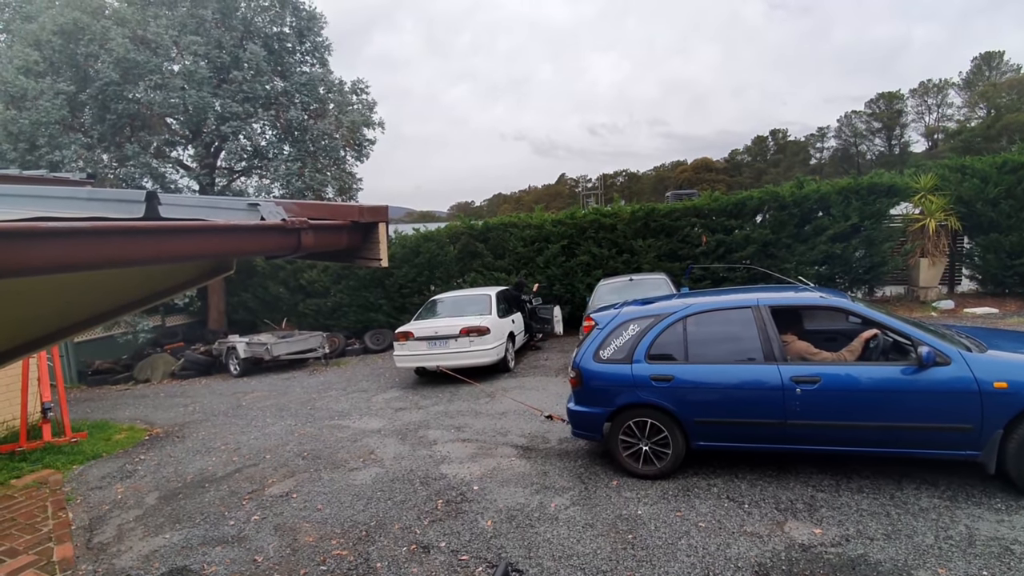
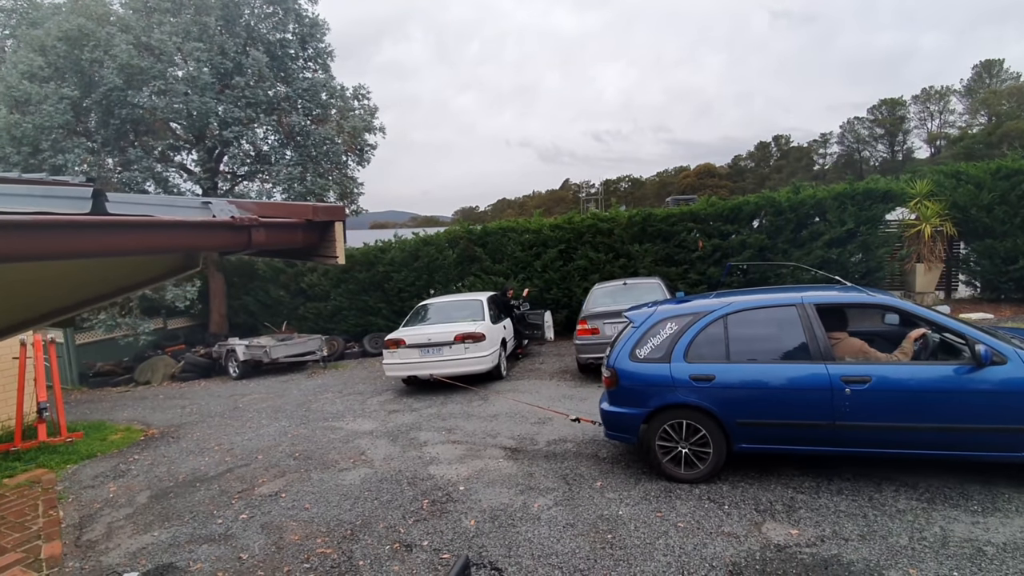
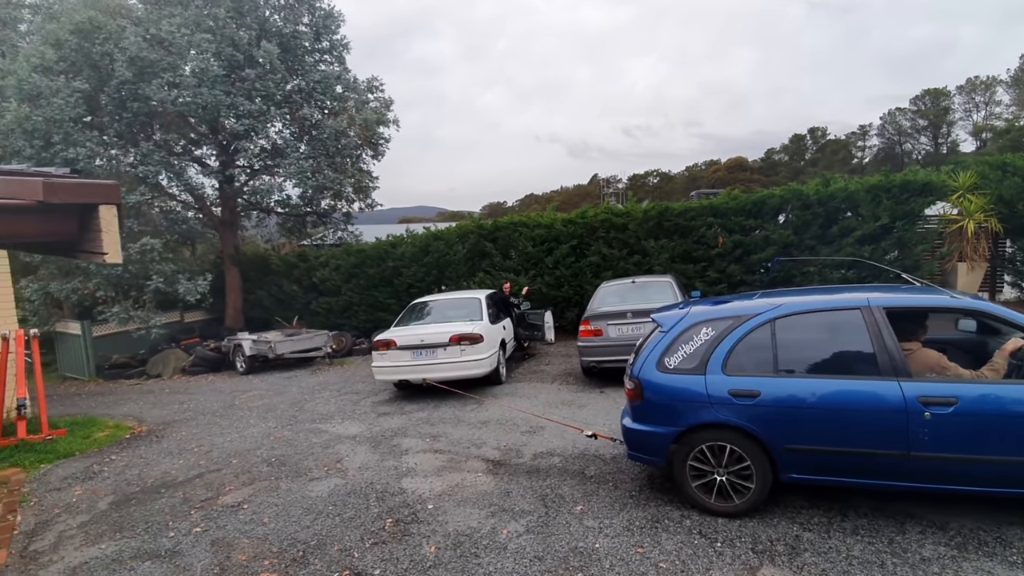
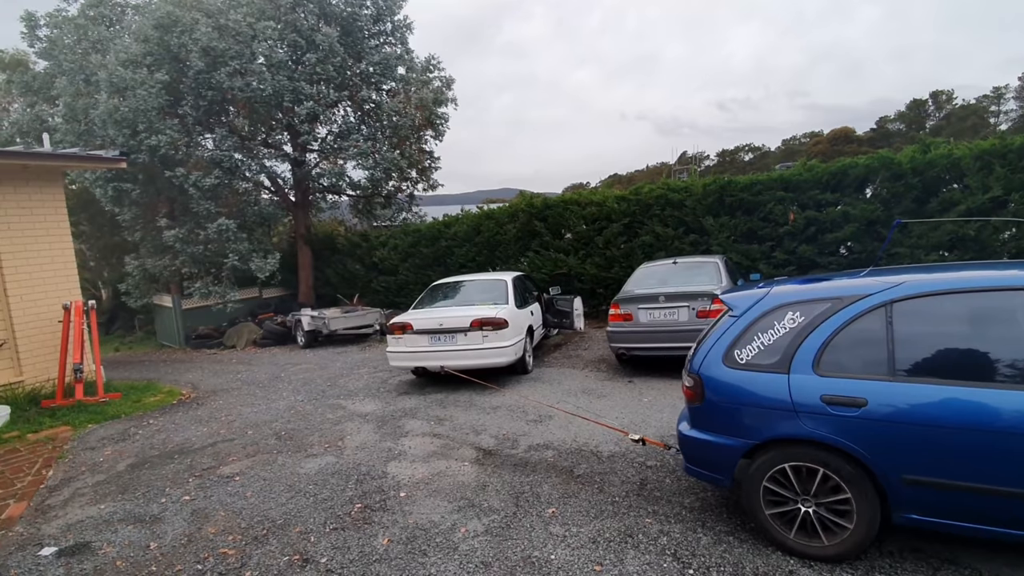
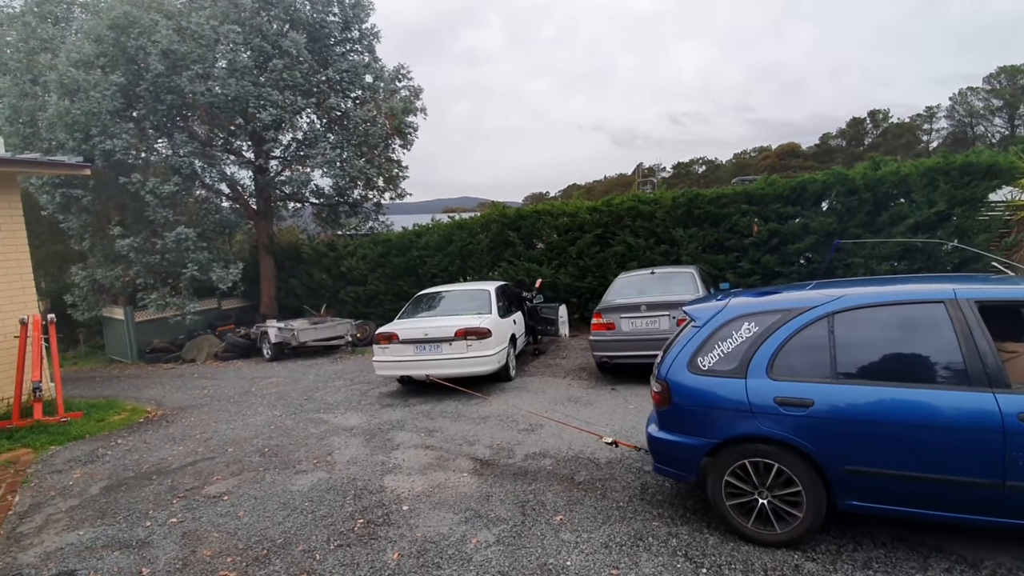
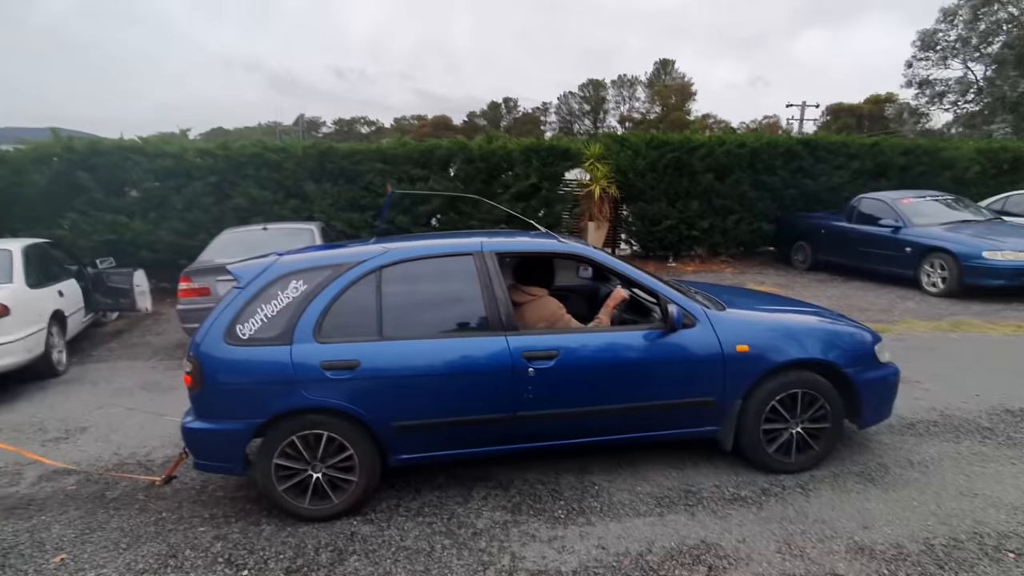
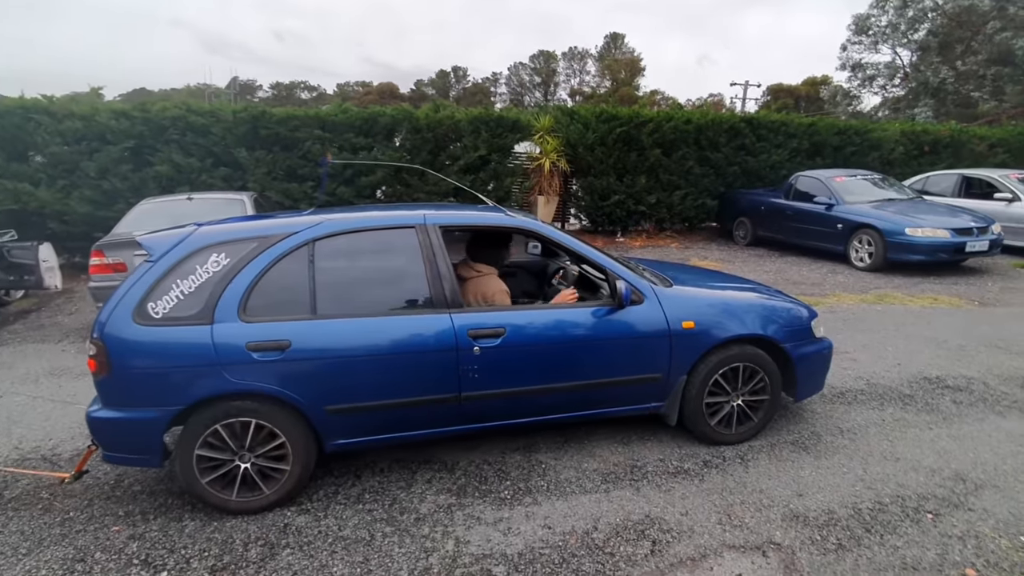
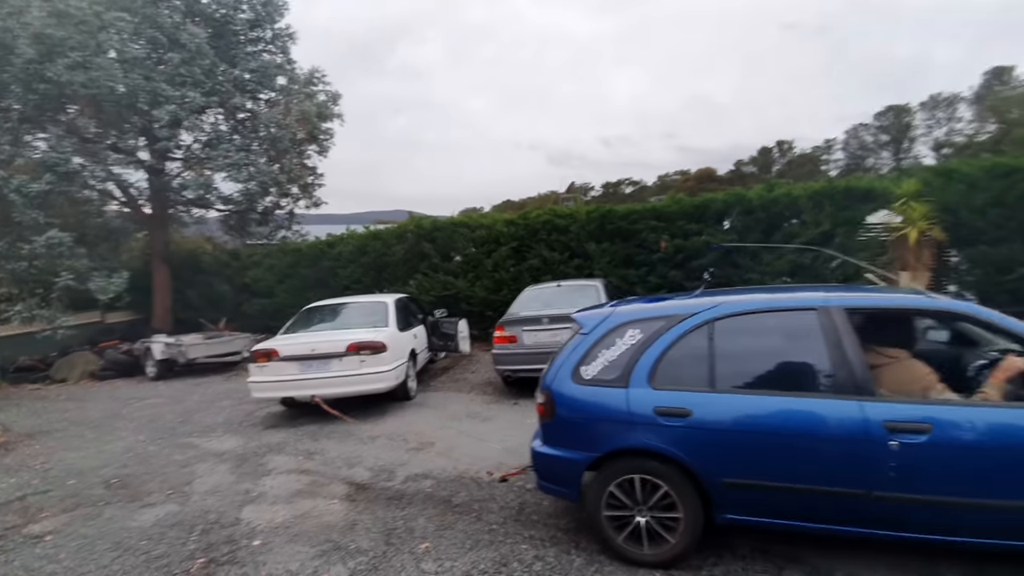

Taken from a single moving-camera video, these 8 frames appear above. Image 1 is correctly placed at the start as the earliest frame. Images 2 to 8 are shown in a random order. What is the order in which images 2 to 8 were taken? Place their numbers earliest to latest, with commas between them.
2, 3, 5, 4, 8, 6, 7
